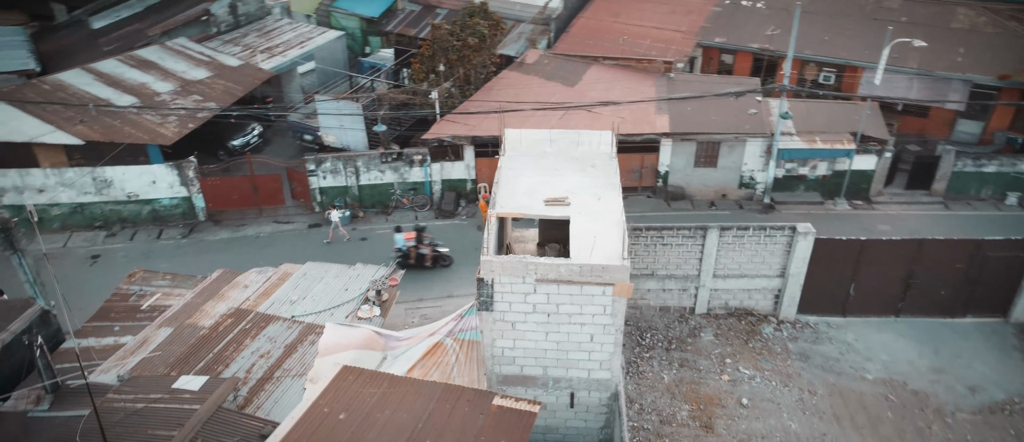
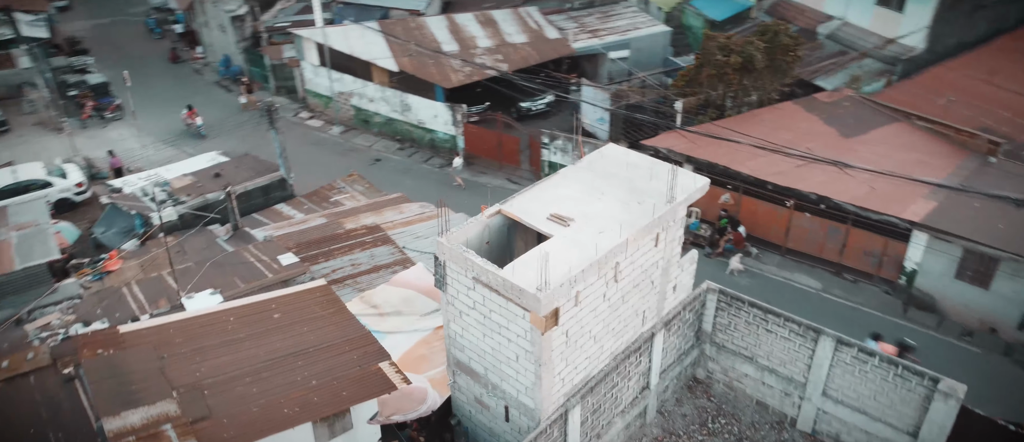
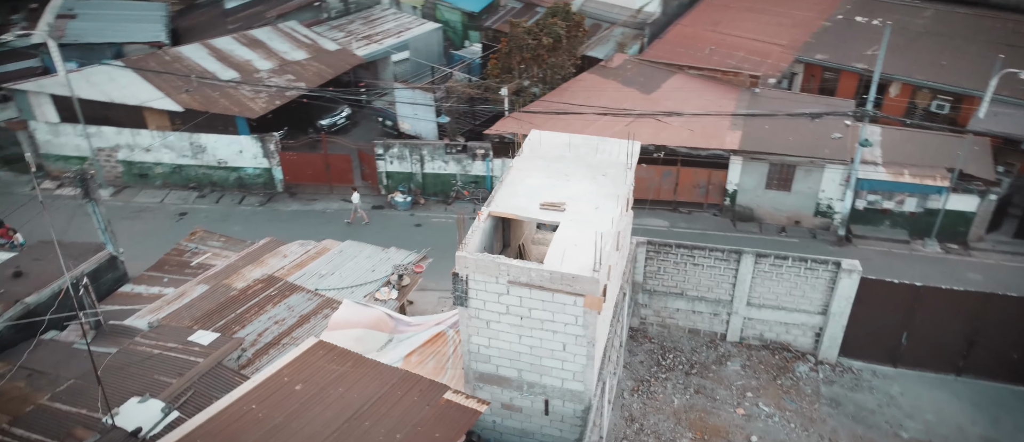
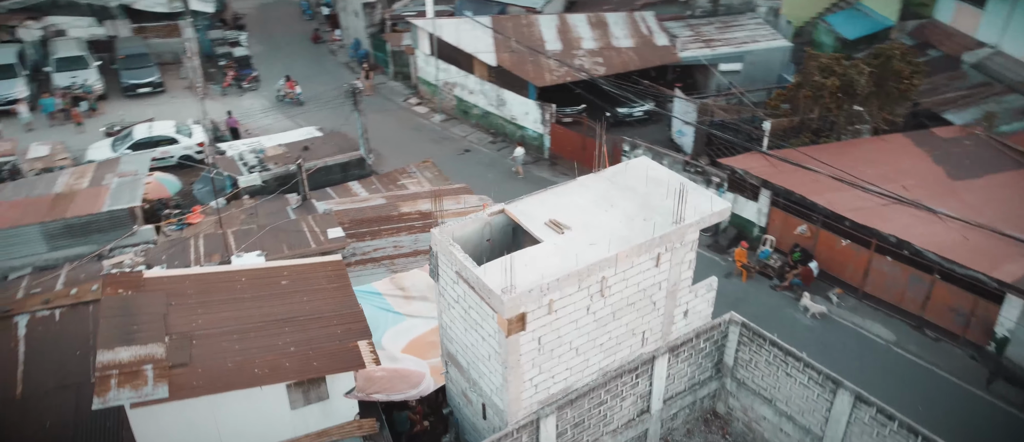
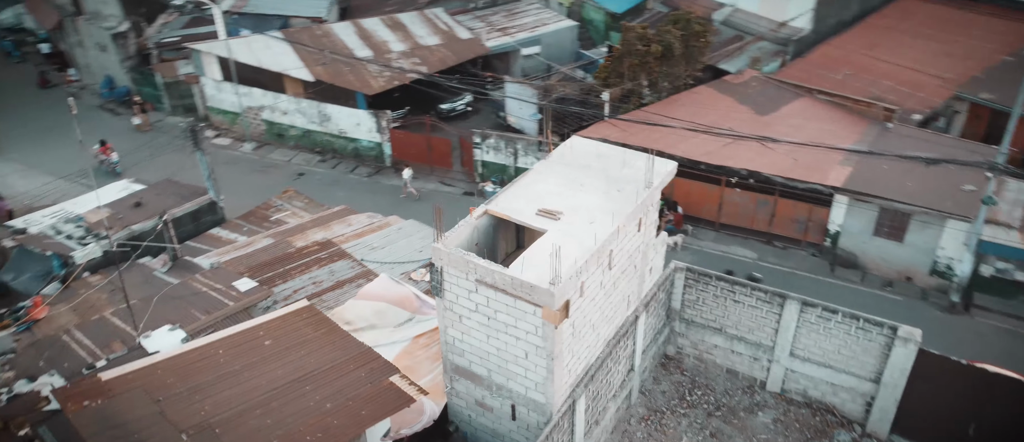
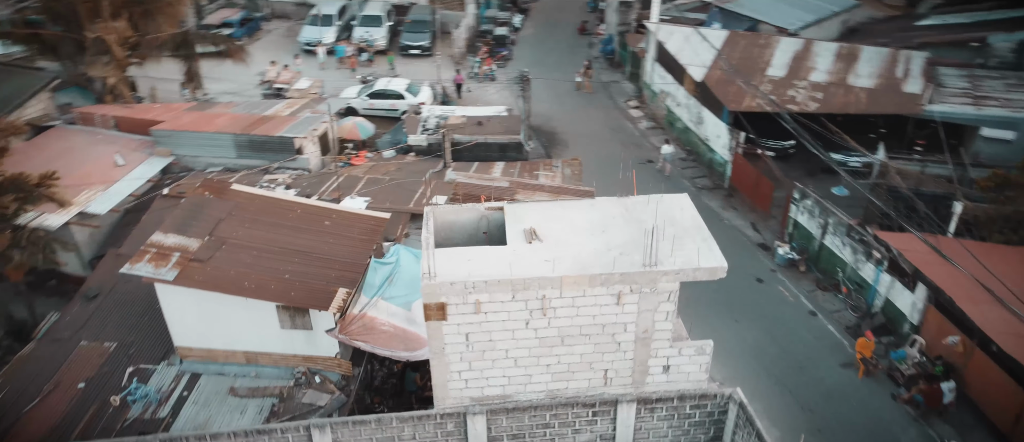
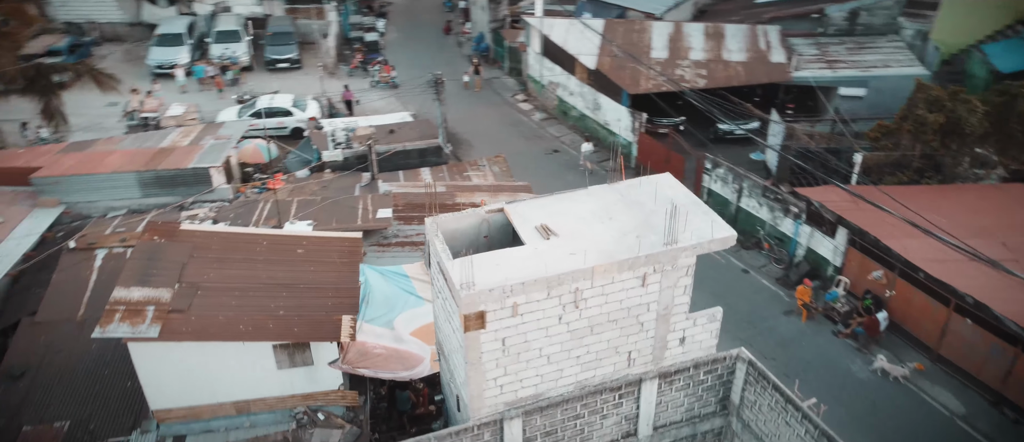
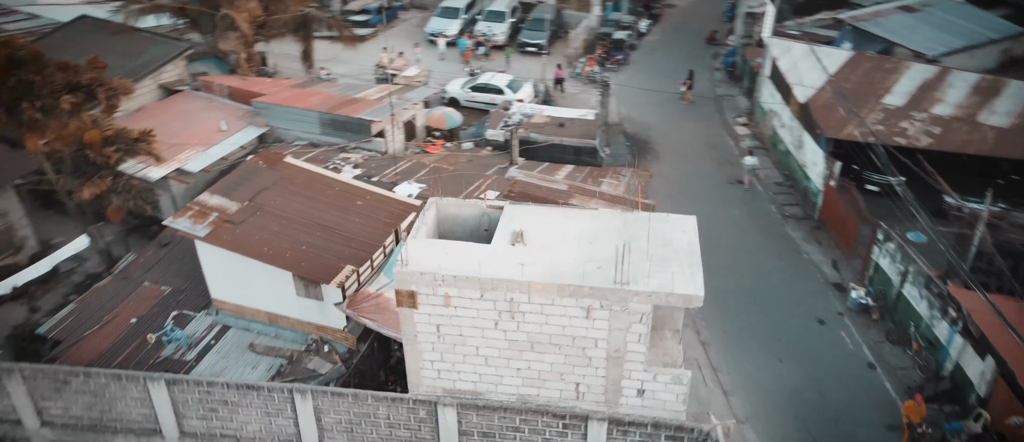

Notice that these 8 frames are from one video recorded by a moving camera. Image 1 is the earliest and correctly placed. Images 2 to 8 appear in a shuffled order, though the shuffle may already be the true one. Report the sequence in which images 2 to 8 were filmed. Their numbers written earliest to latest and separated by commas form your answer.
3, 5, 2, 4, 7, 6, 8
